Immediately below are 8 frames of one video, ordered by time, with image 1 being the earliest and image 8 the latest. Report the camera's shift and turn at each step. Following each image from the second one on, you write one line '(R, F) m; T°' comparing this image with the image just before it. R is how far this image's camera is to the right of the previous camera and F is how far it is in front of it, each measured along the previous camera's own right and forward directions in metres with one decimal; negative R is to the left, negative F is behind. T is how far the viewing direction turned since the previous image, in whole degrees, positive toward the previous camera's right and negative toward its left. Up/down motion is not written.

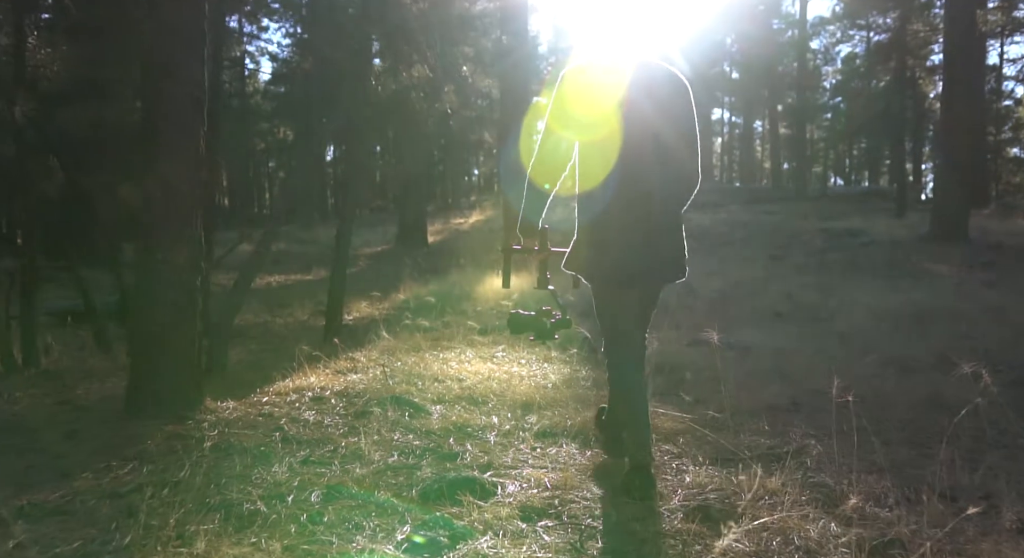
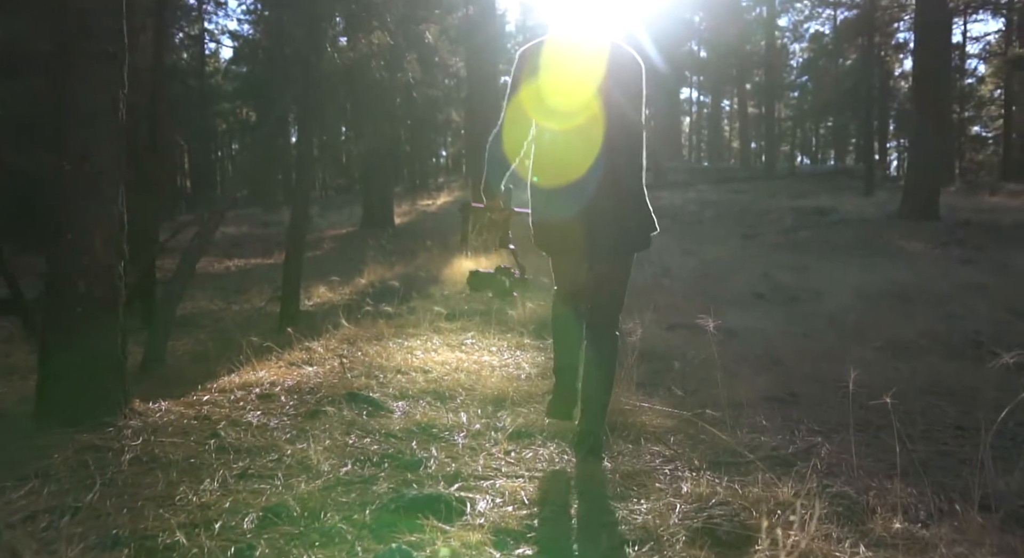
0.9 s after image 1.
(0.0, +0.5) m; +2°
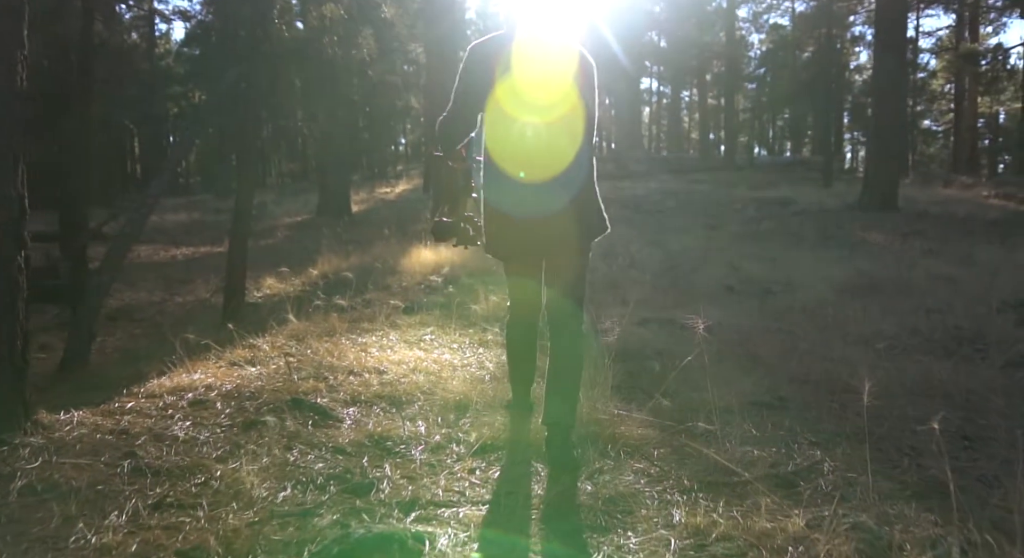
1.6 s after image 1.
(0.0, +0.4) m; +3°
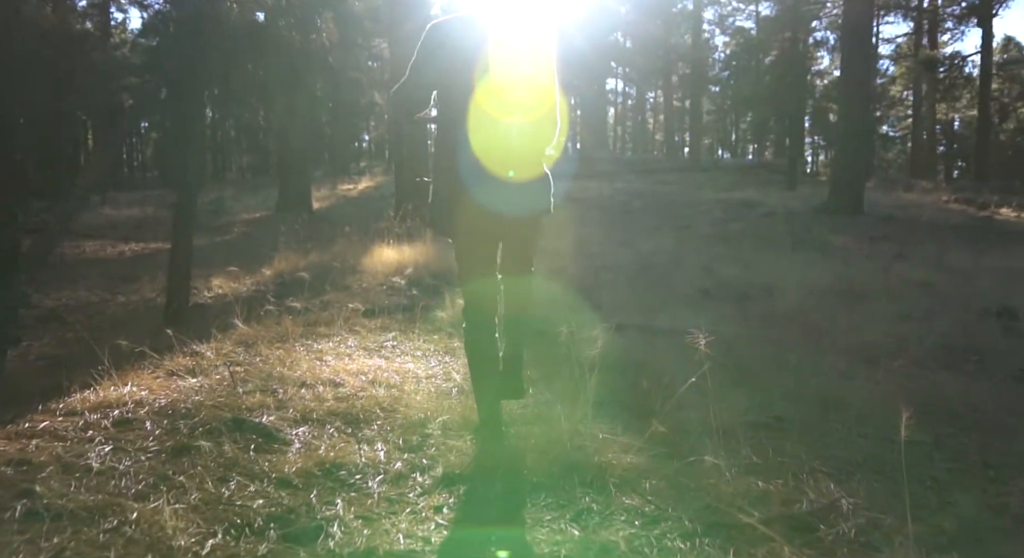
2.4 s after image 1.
(0.0, +0.4) m; +2°
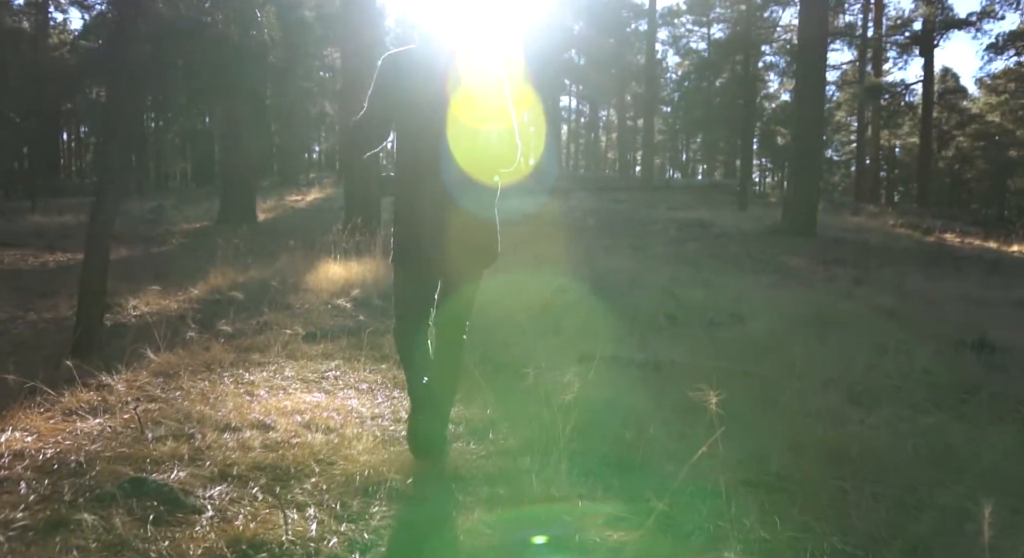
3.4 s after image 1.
(0.0, +0.6) m; +3°
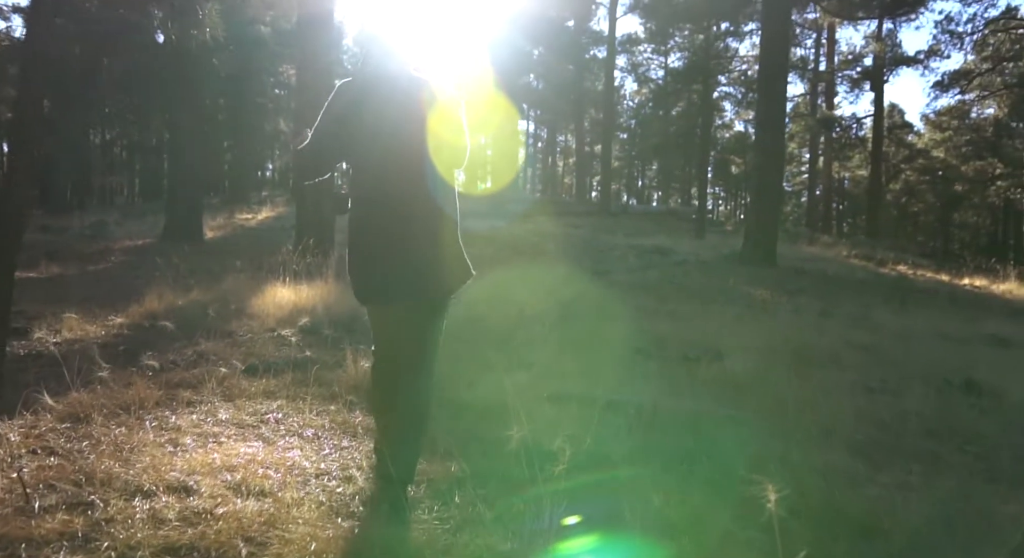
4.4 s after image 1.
(-0.1, +0.6) m; +3°
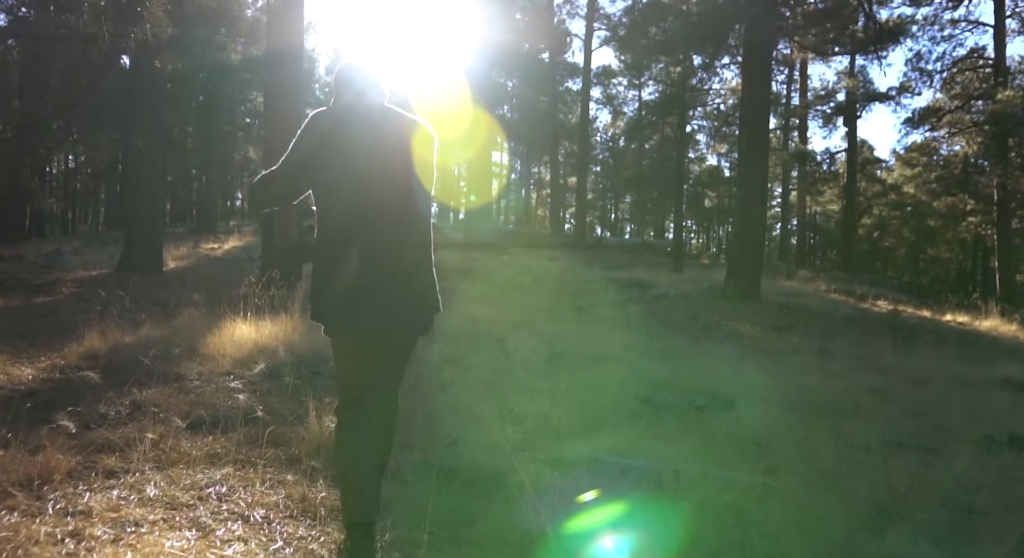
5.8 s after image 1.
(-0.1, +0.9) m; +2°
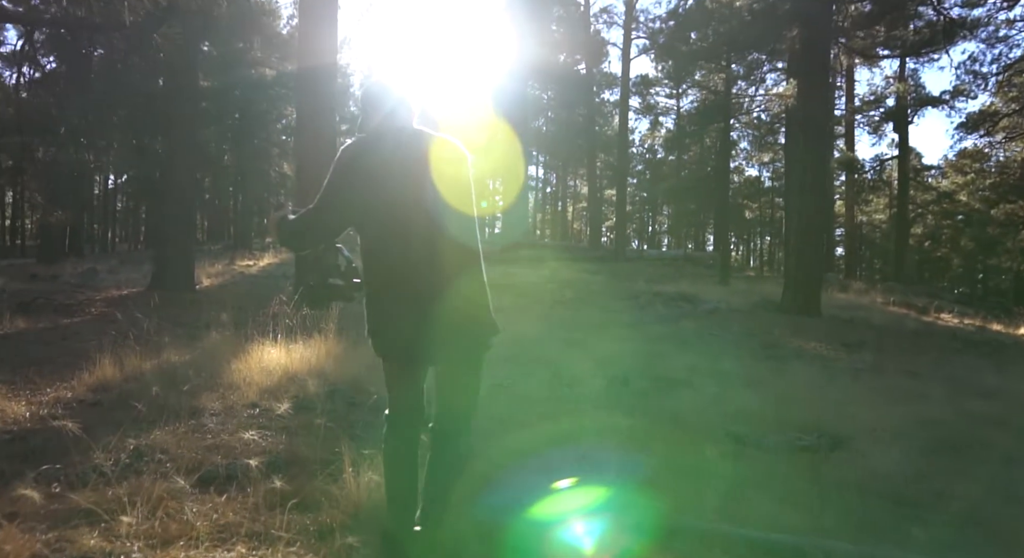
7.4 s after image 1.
(-0.2, +1.0) m; -2°
